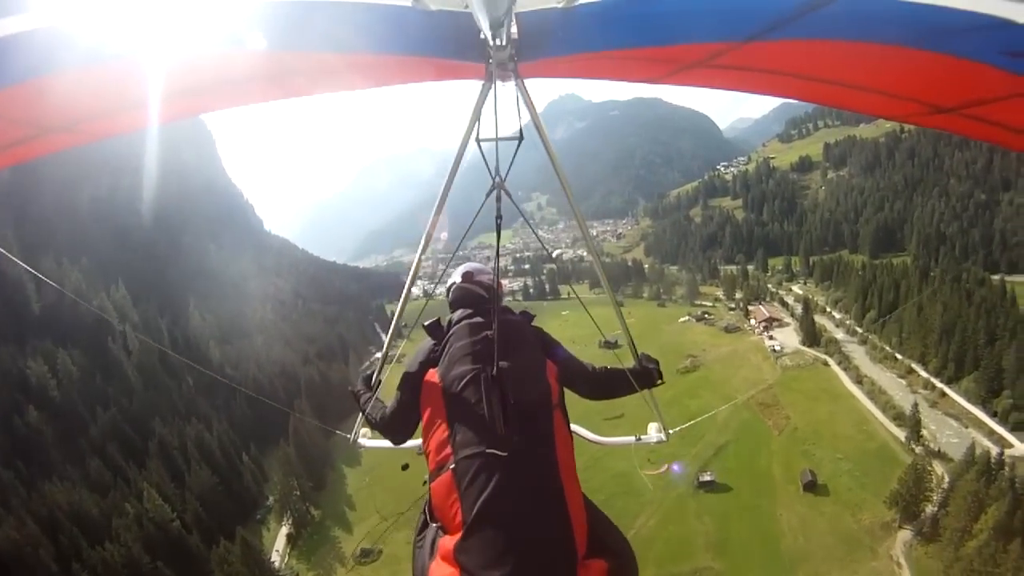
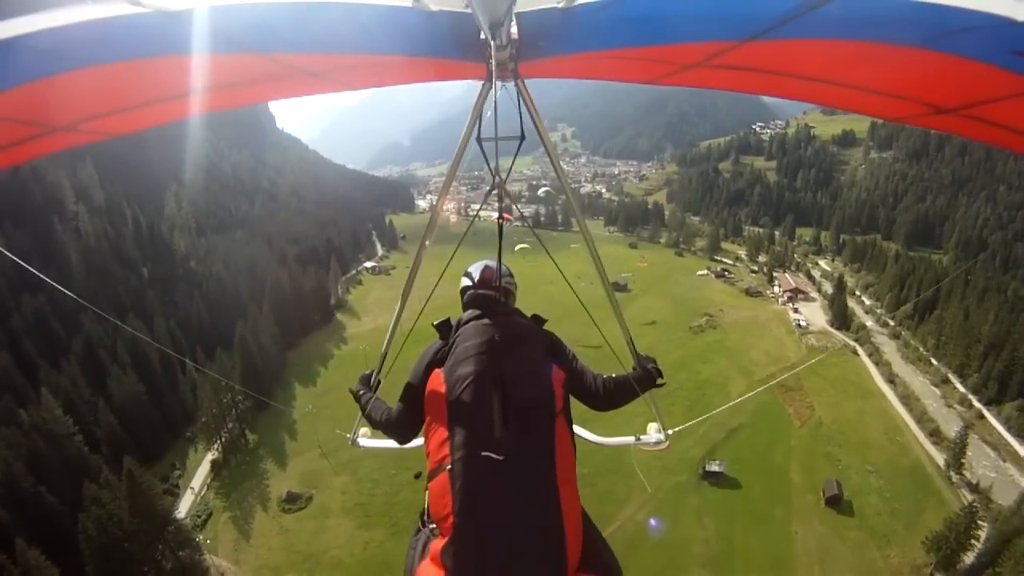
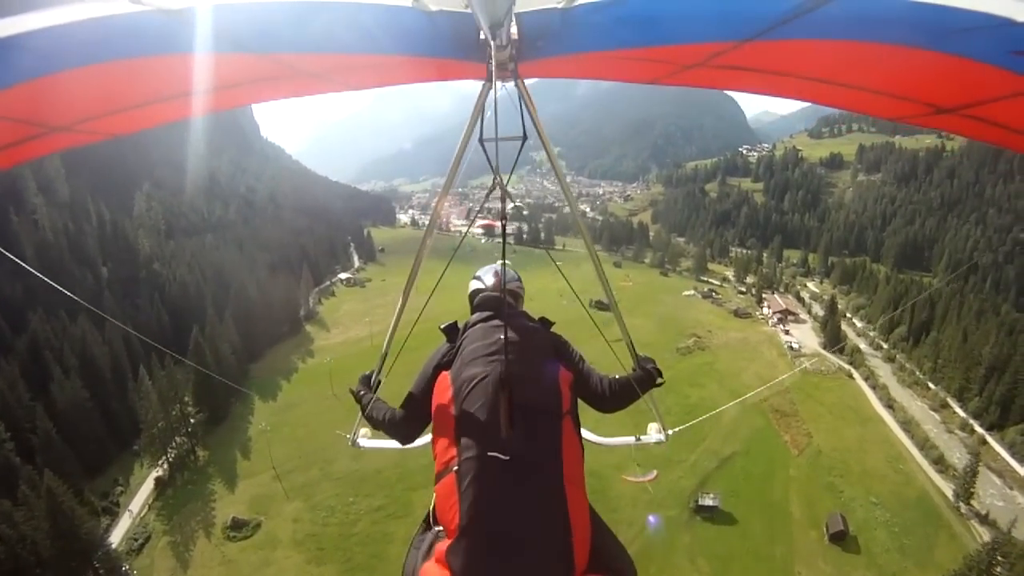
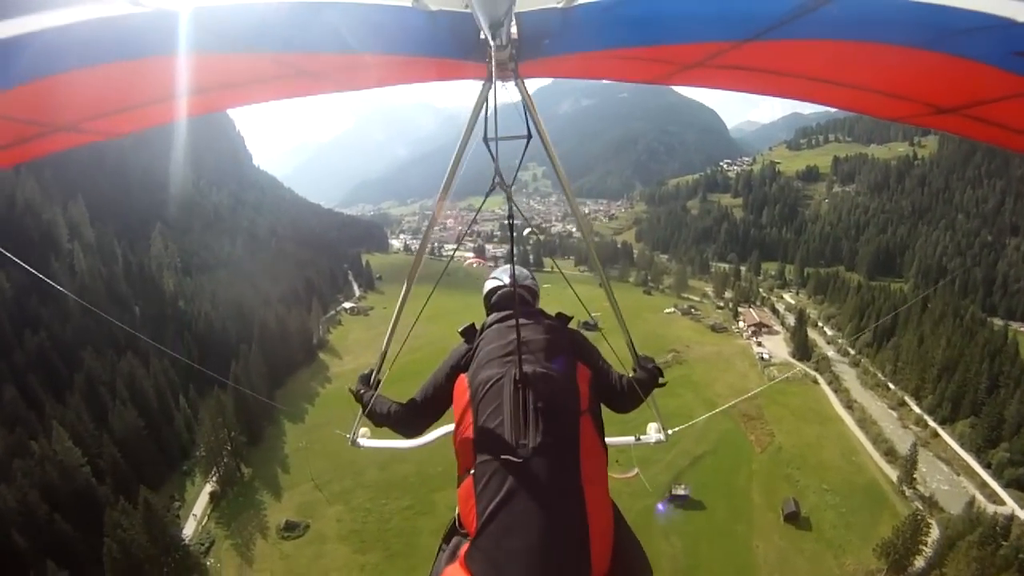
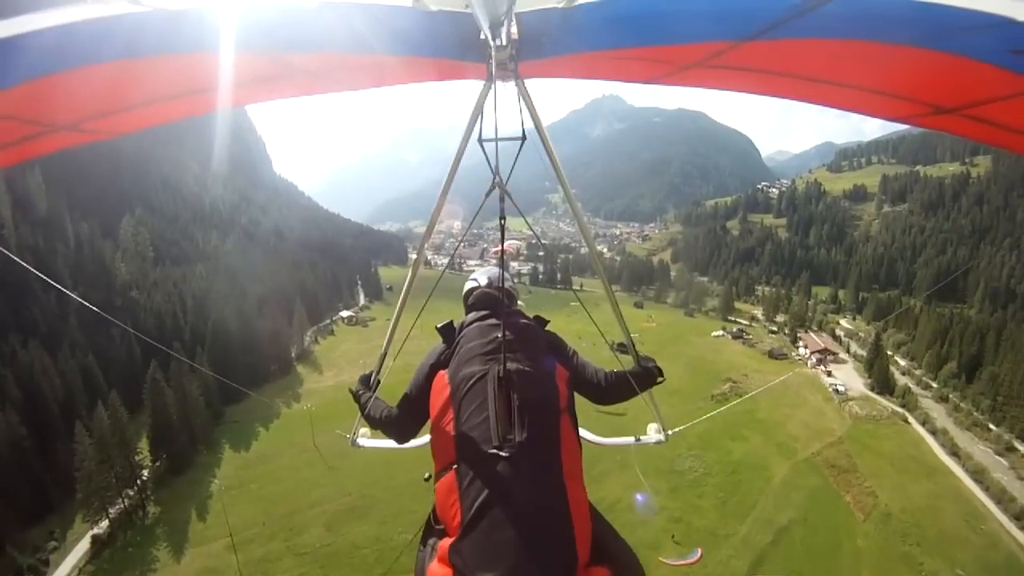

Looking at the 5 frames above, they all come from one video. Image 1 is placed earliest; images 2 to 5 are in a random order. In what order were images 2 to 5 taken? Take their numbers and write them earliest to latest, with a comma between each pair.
4, 2, 3, 5
